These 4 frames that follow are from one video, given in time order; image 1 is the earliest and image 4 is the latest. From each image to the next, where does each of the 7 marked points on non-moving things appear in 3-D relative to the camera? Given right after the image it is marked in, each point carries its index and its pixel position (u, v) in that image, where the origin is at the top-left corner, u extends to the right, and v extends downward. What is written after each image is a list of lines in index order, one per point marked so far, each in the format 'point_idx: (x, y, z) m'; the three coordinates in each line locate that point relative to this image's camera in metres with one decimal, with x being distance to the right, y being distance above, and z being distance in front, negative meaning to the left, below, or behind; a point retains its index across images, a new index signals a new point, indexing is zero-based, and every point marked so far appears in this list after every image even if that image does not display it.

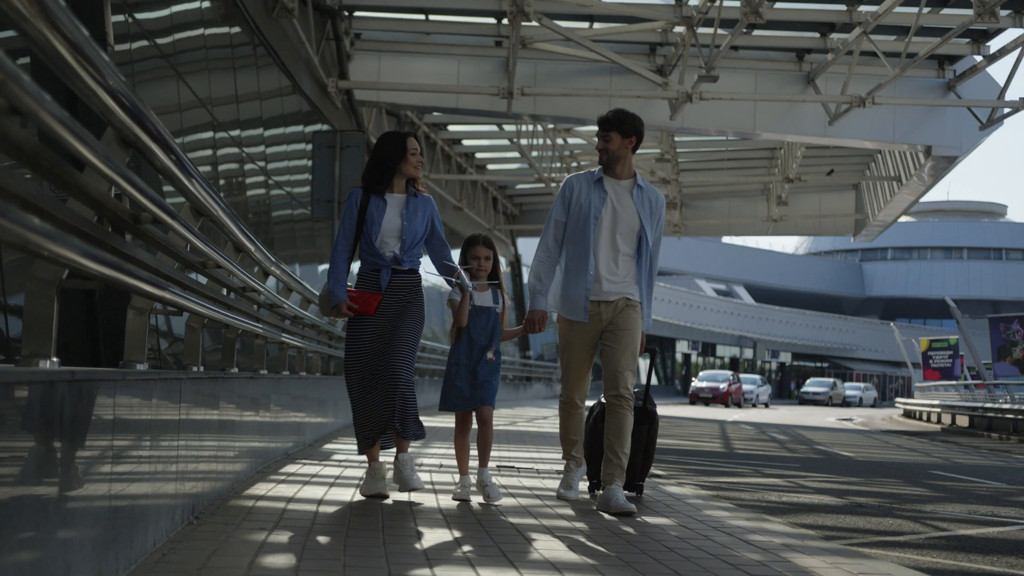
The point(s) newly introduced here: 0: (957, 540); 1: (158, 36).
0: (+2.1, -1.2, +6.2) m
1: (-3.2, +2.4, +11.5) m
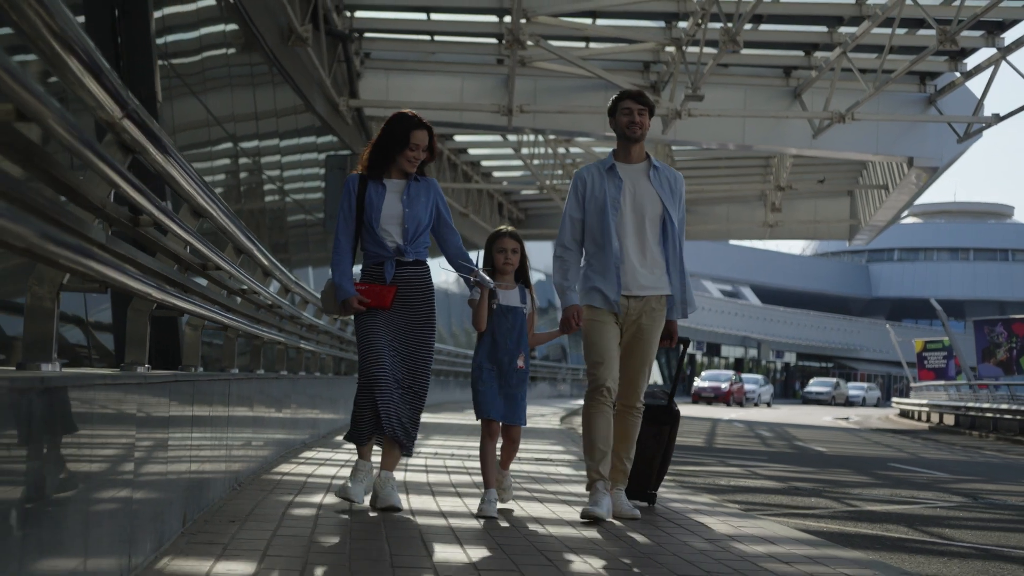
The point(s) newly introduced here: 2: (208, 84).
0: (+2.0, -1.3, +7.5) m
1: (-3.2, +2.3, +12.8) m
2: (-3.3, +2.2, +13.9) m
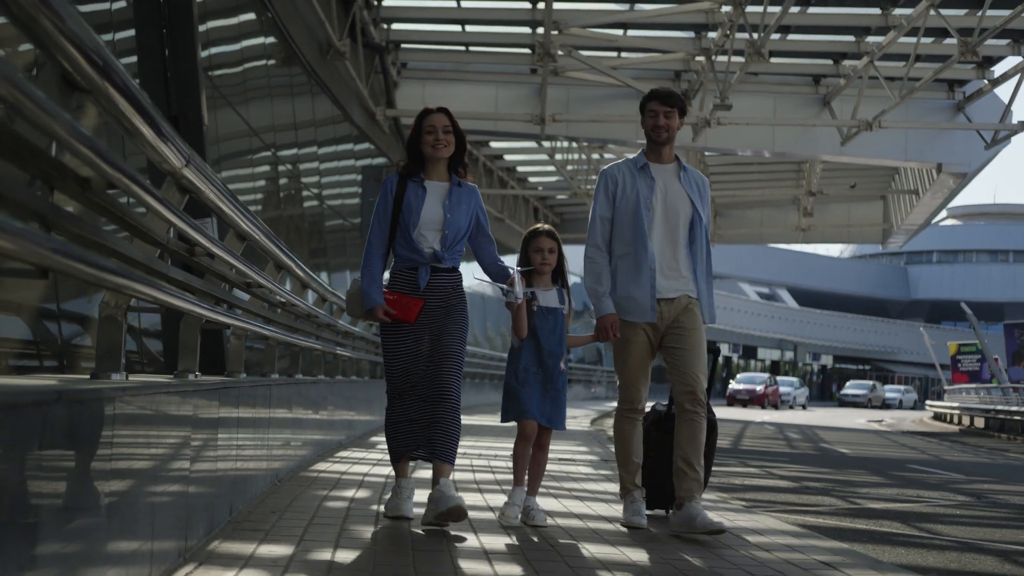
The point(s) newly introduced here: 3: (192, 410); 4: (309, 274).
0: (+2.1, -1.4, +7.9) m
1: (-3.0, +2.2, +13.5) m
2: (-2.9, +2.2, +14.5) m
3: (-1.2, -0.5, +4.8) m
4: (-1.2, +0.1, +8.0) m
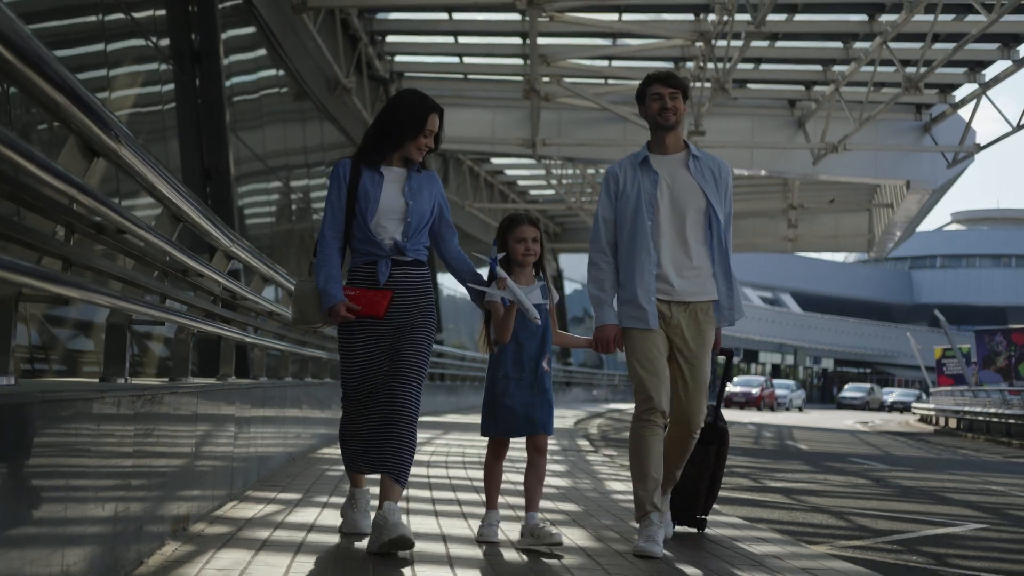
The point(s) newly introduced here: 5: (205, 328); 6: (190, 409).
0: (+1.9, -1.5, +9.8) m
1: (-3.1, +2.0, +15.4) m
2: (-3.1, +2.0, +16.5) m
3: (-1.5, -0.6, +6.7) m
4: (-1.5, -0.1, +9.9) m
5: (-1.4, -0.2, +5.8) m
6: (-1.4, -0.5, +5.6) m
